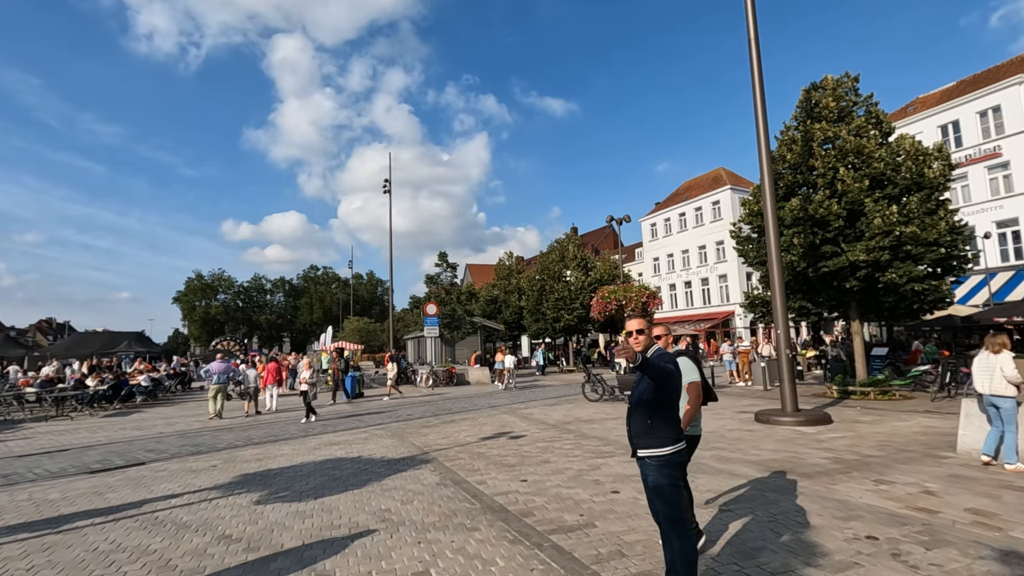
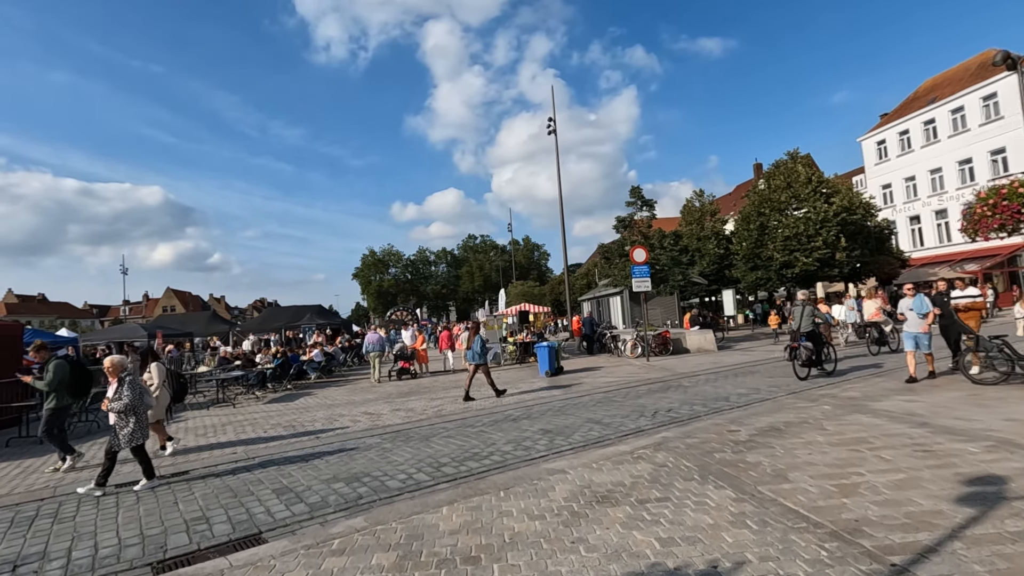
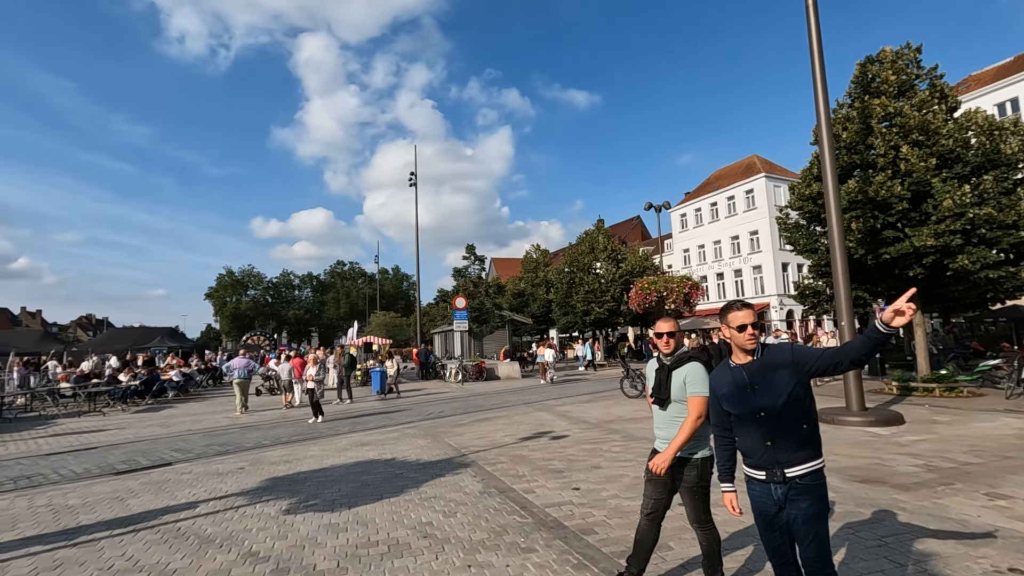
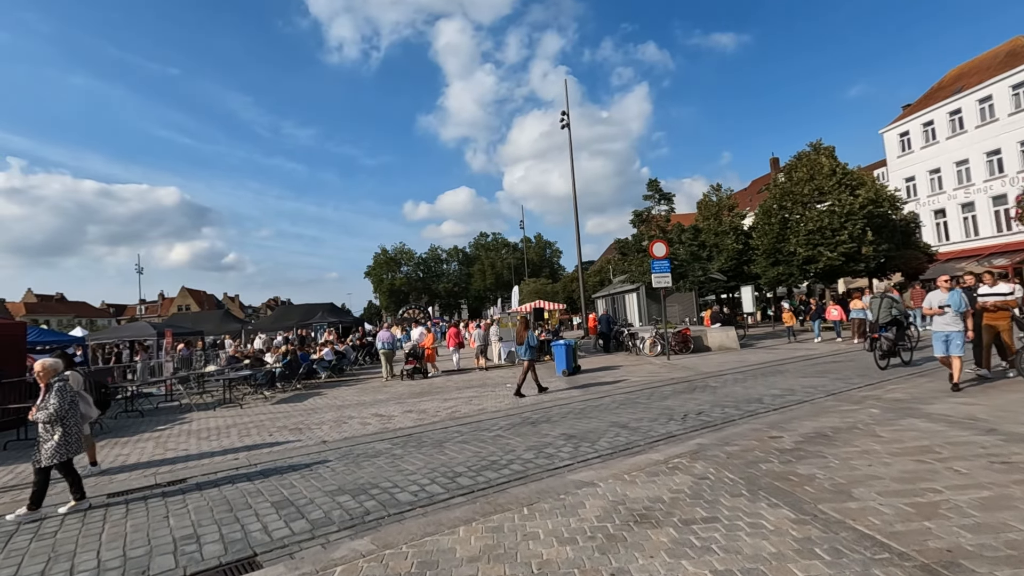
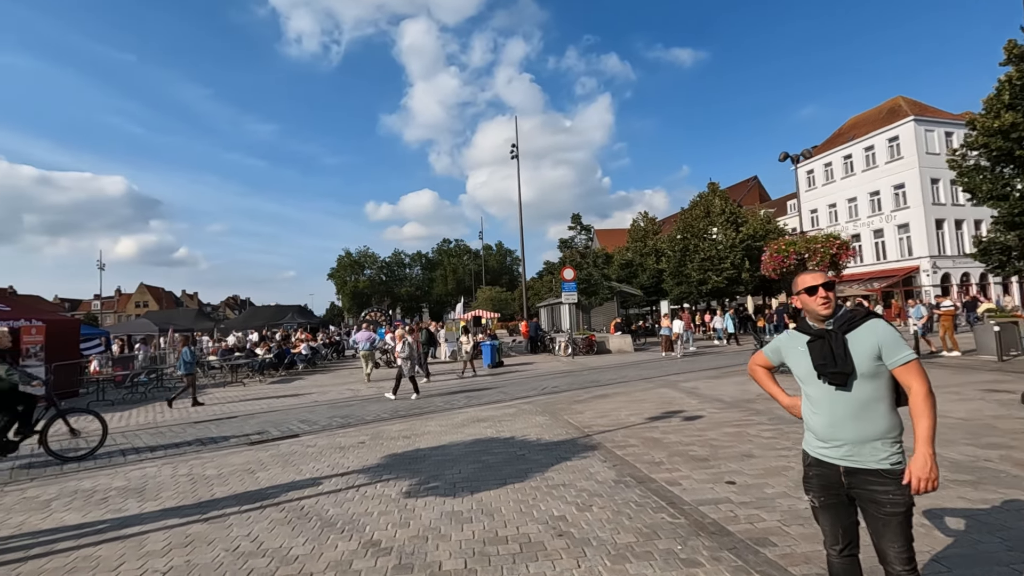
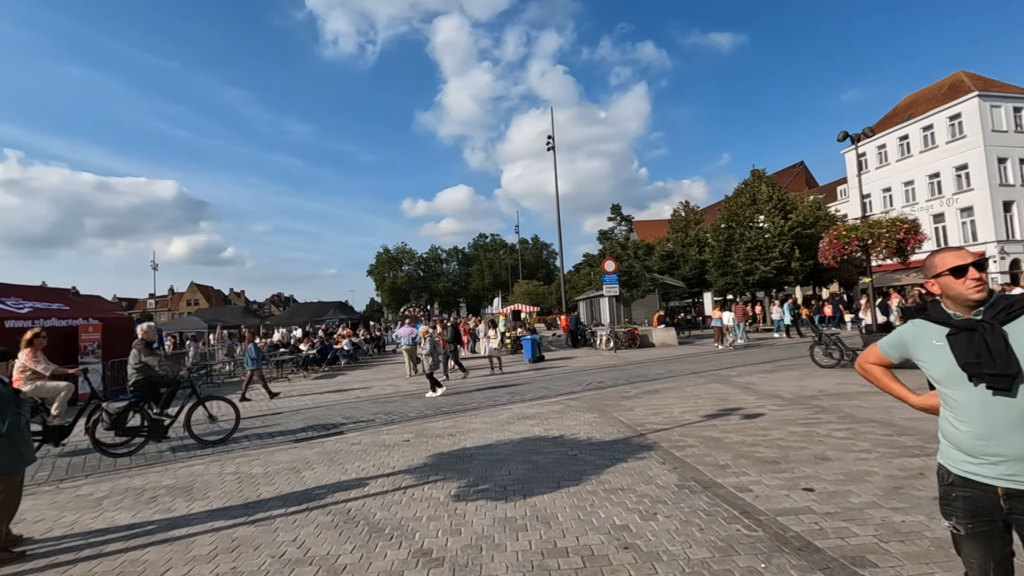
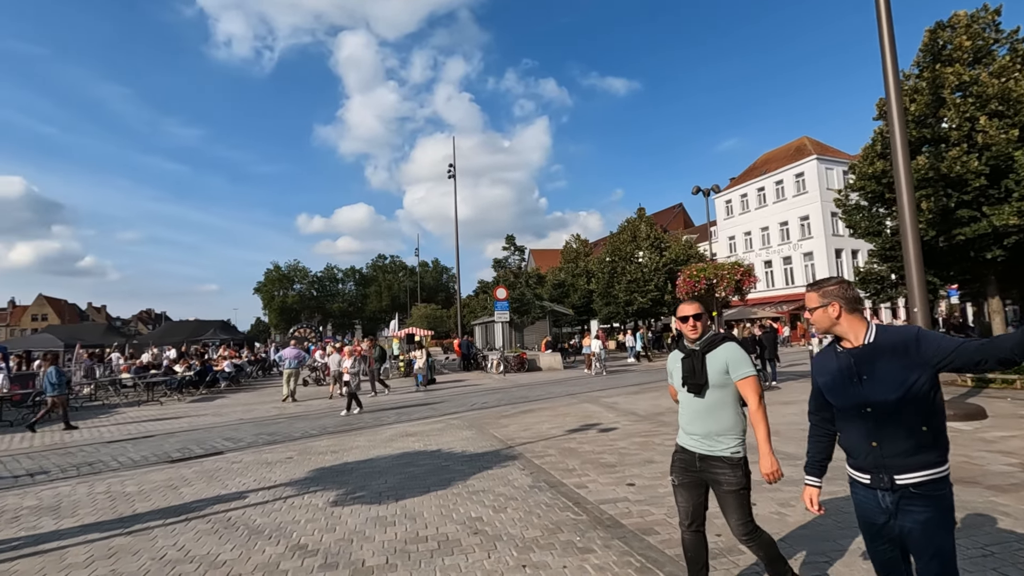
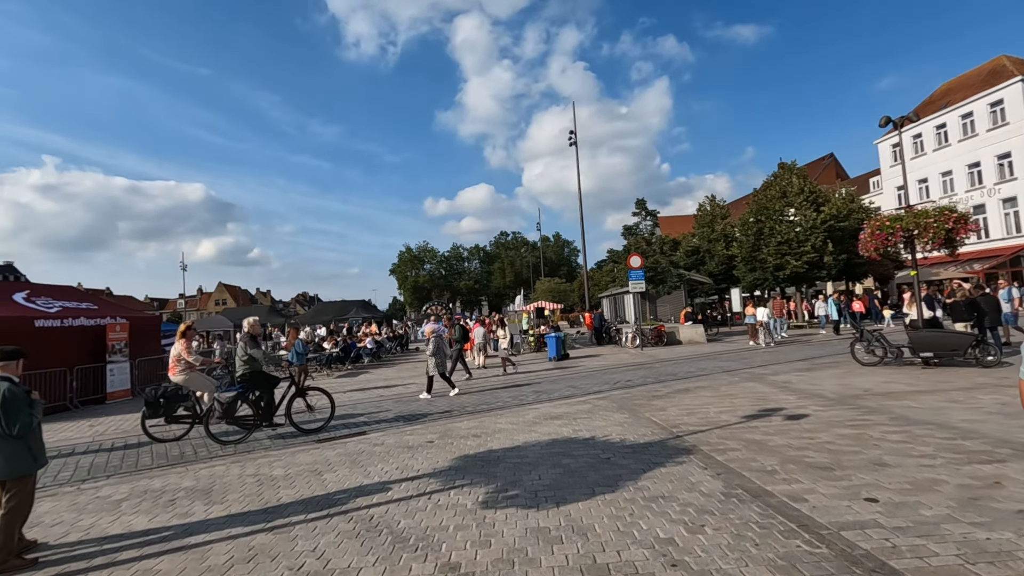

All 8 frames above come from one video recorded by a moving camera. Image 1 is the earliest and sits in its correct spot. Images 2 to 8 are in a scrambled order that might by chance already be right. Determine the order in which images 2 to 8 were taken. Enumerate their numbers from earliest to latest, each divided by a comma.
3, 7, 5, 6, 8, 2, 4
